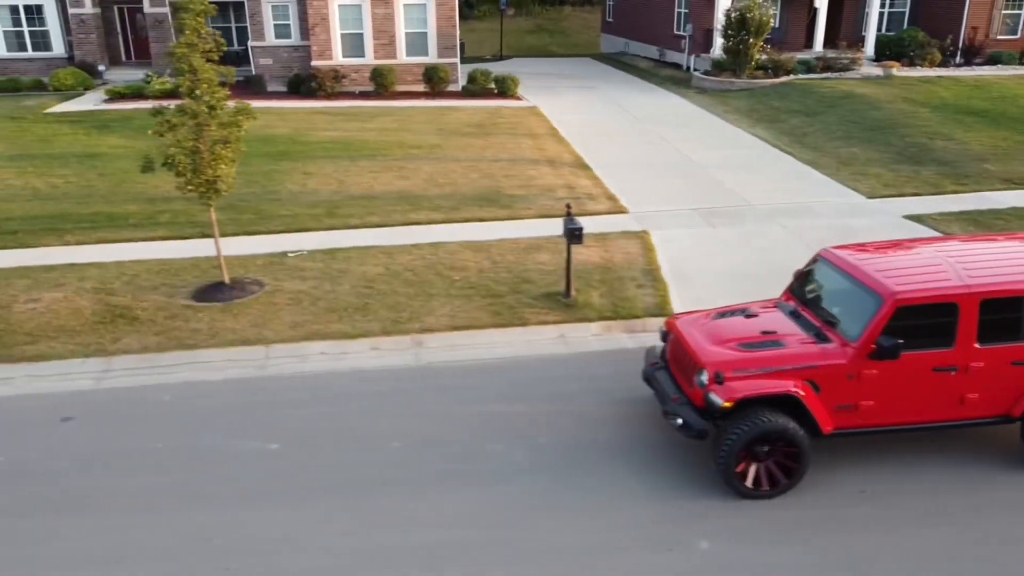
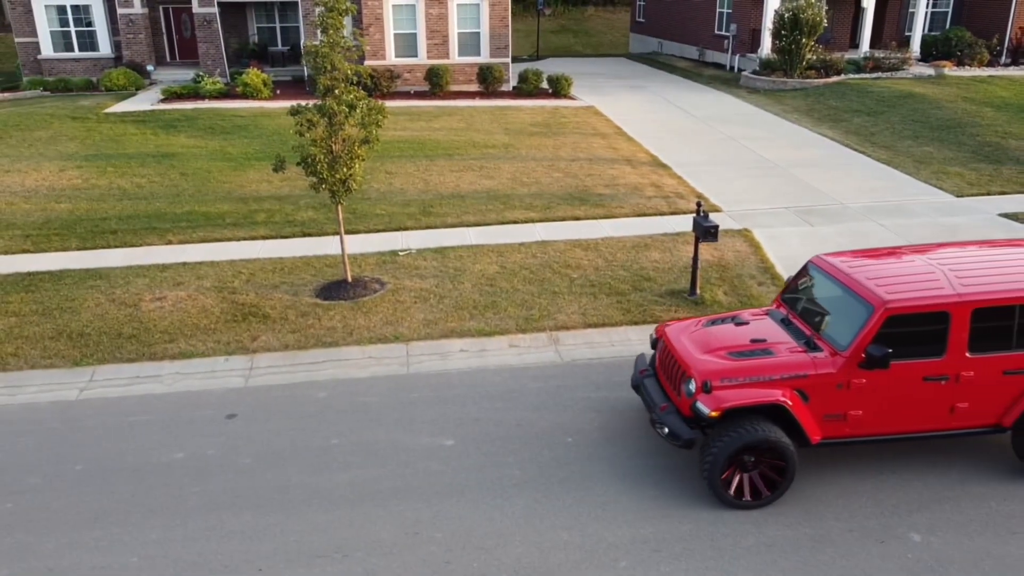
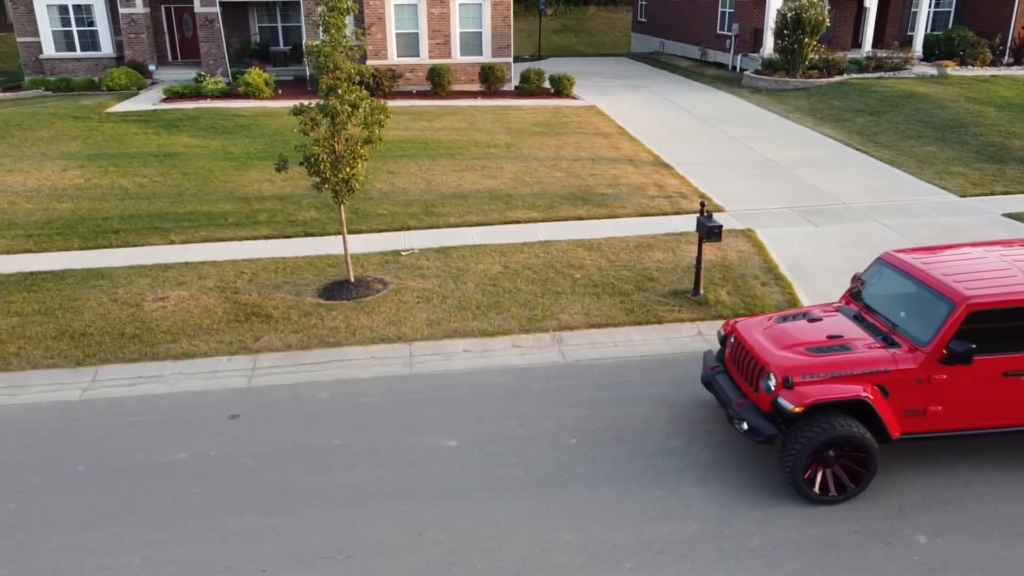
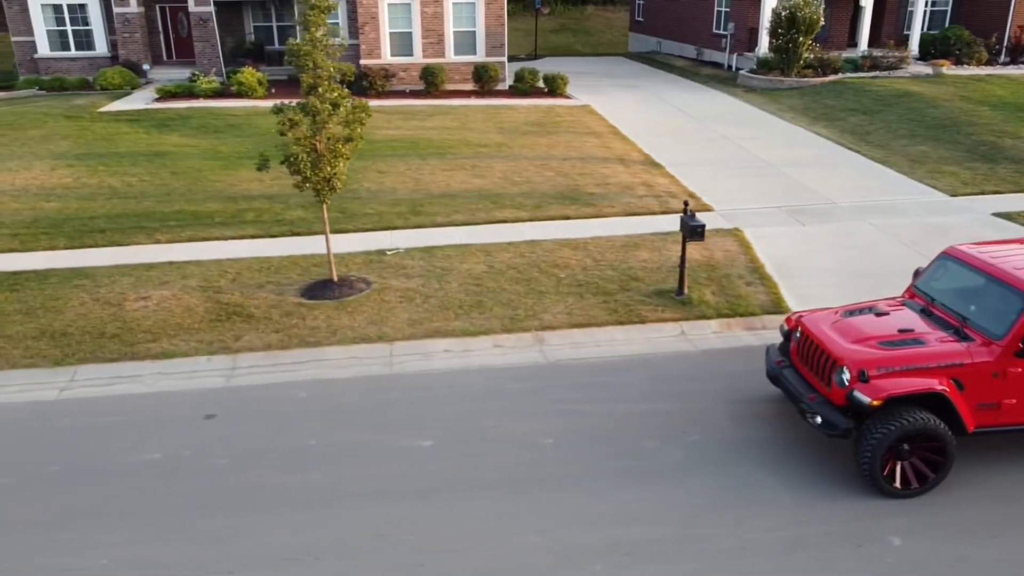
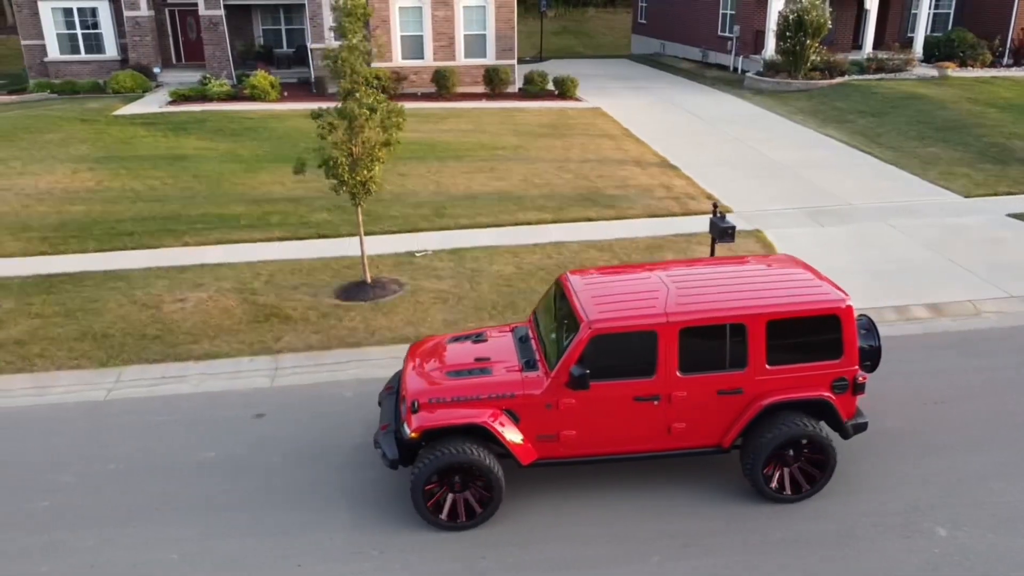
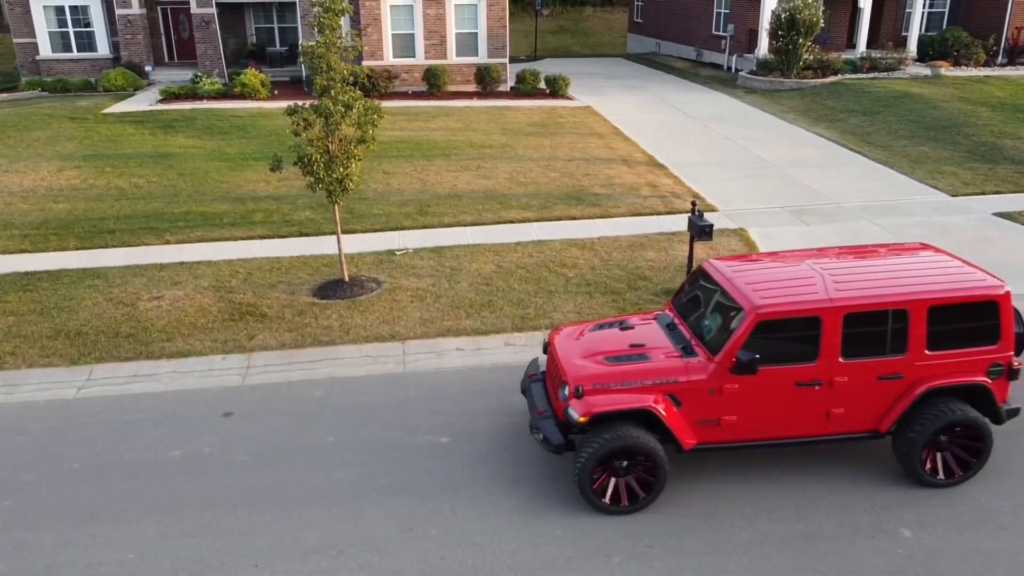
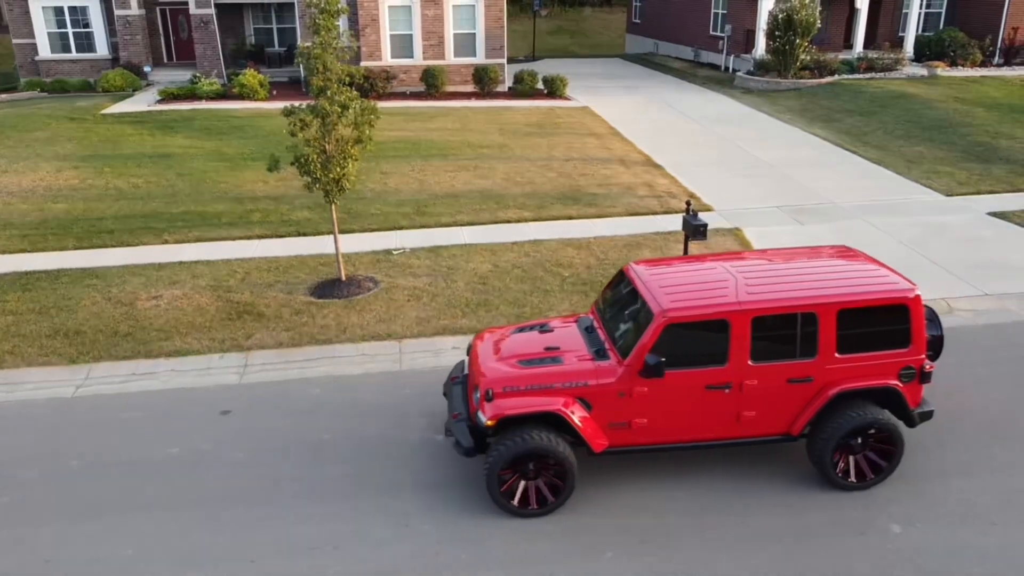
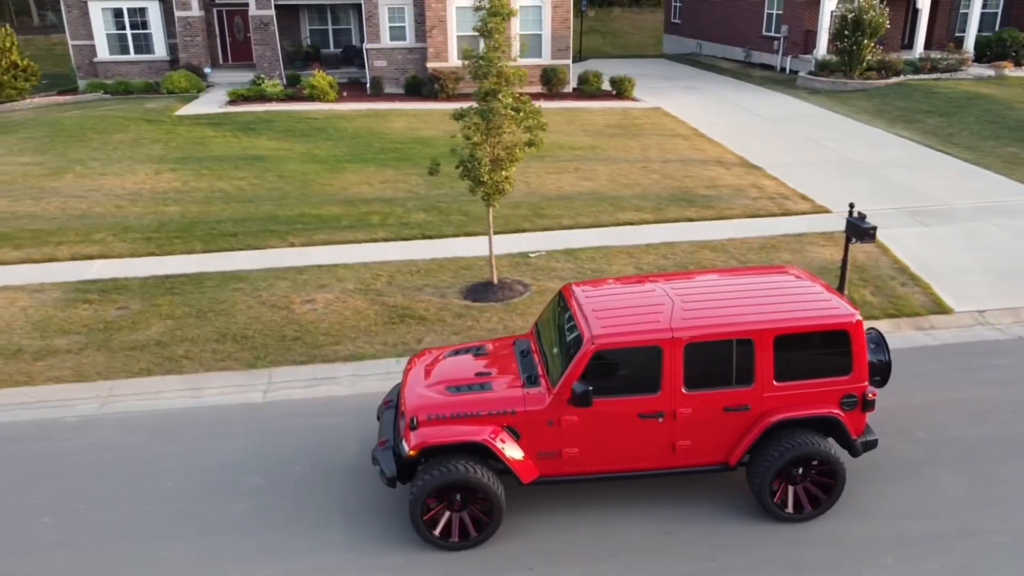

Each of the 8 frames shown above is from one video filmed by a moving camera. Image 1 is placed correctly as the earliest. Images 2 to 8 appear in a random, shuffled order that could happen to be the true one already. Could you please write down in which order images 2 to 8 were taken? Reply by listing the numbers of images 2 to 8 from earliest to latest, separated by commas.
4, 3, 2, 6, 7, 5, 8
